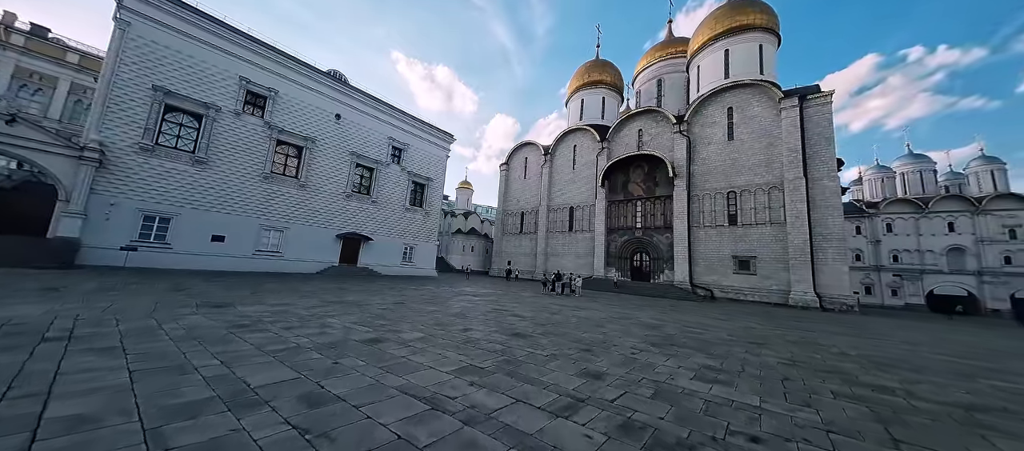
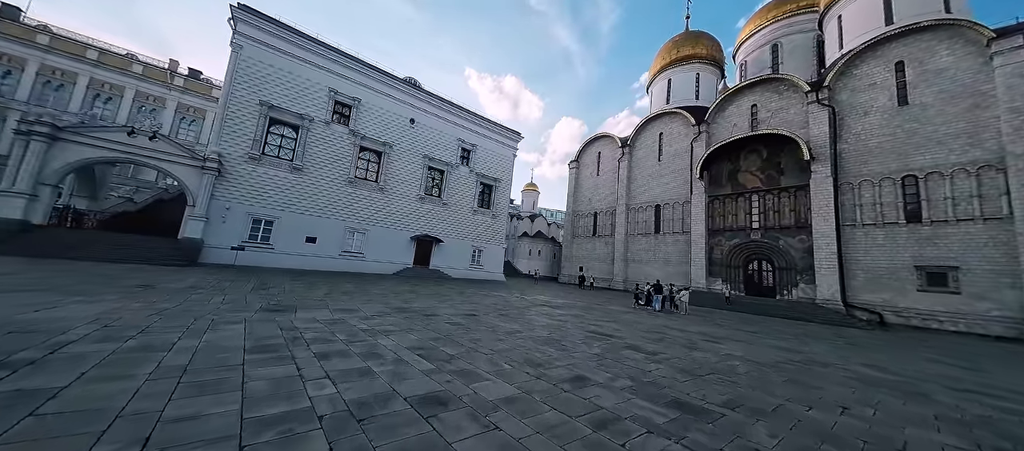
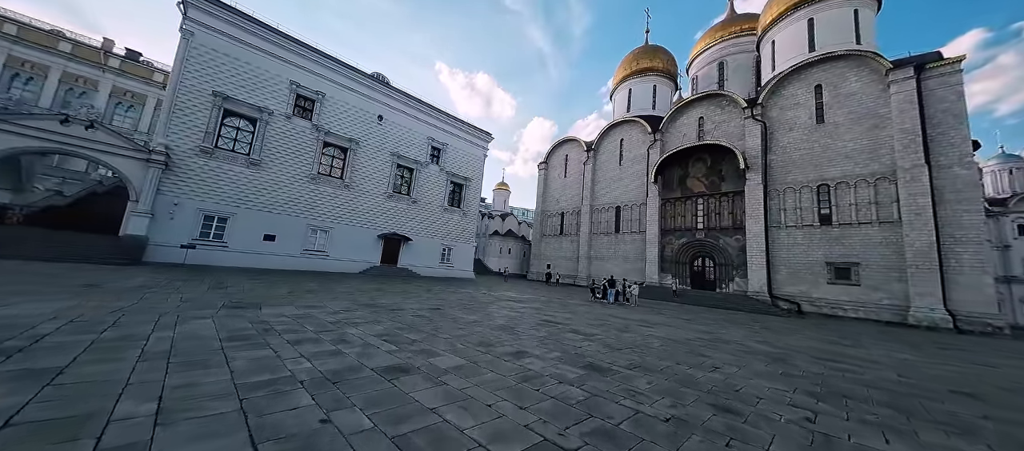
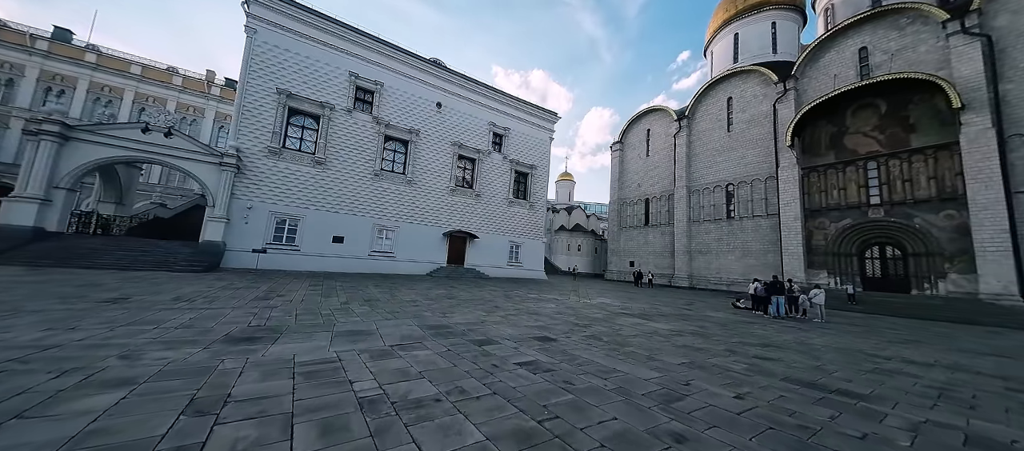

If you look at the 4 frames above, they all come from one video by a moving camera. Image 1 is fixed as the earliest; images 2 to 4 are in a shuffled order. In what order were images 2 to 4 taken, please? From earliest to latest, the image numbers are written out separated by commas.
3, 2, 4
